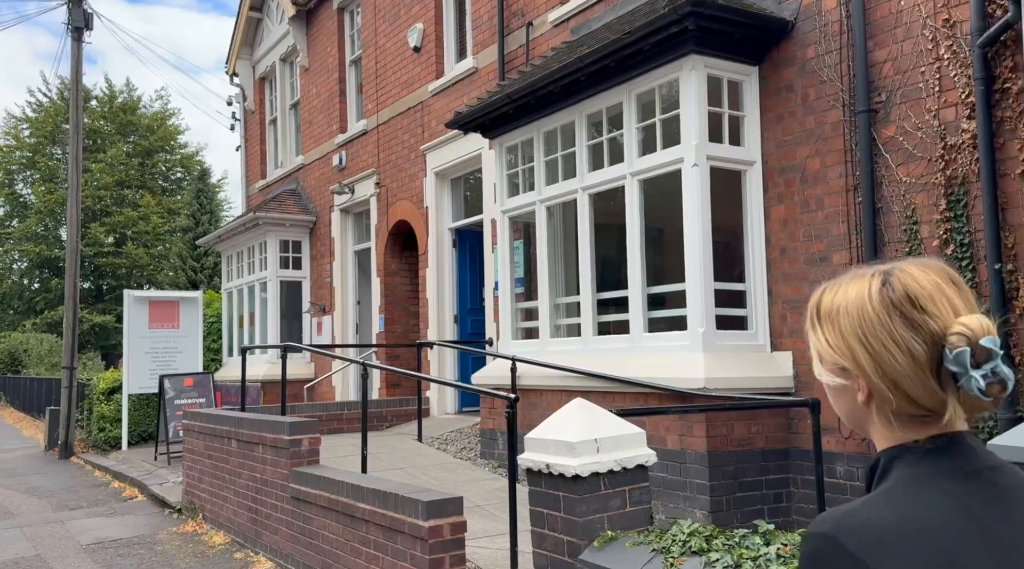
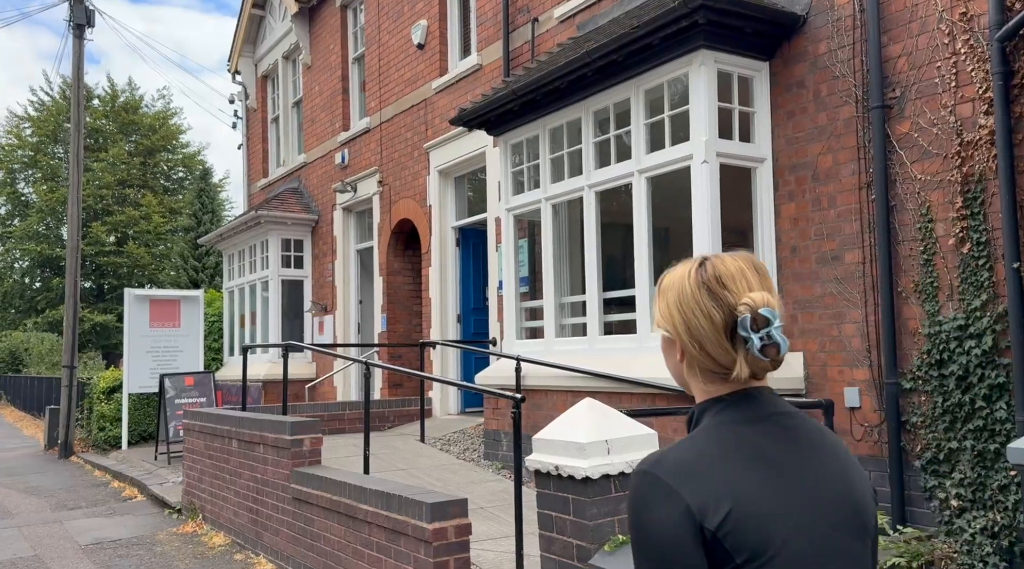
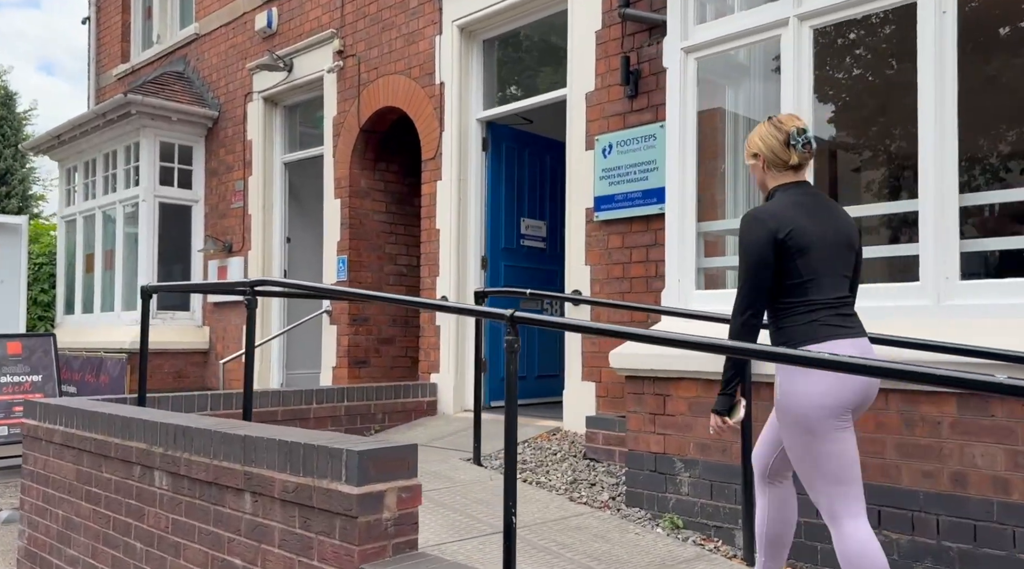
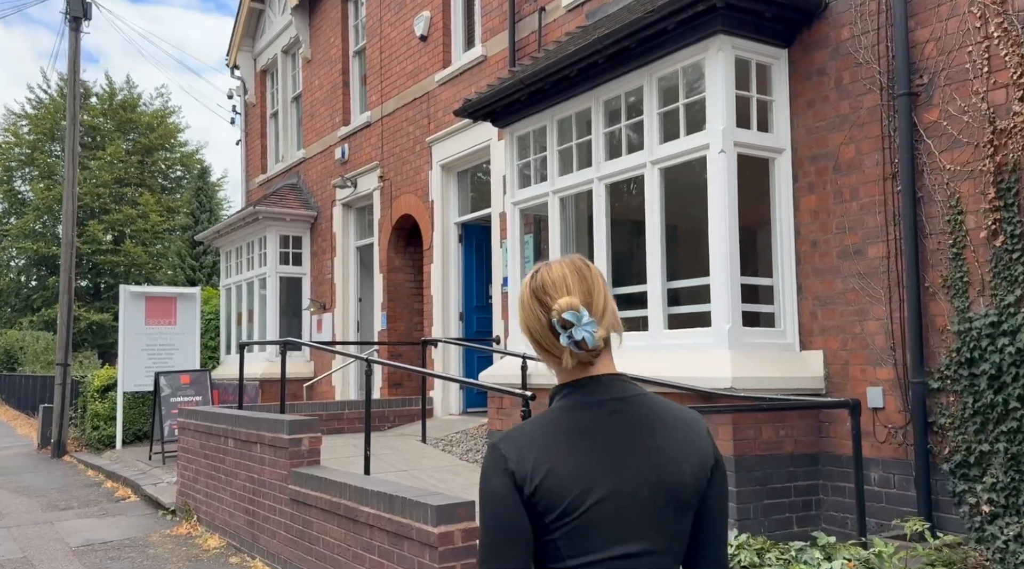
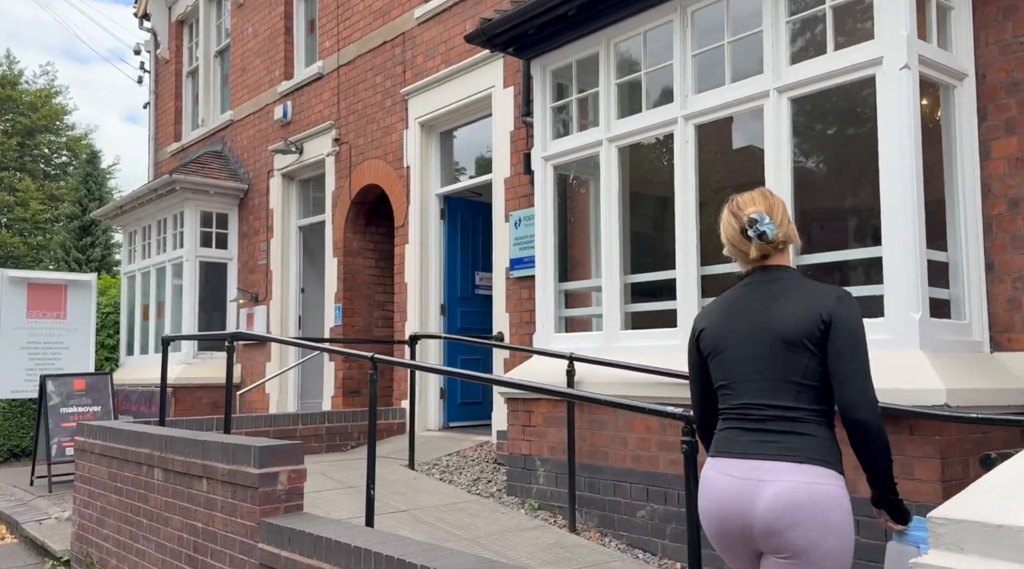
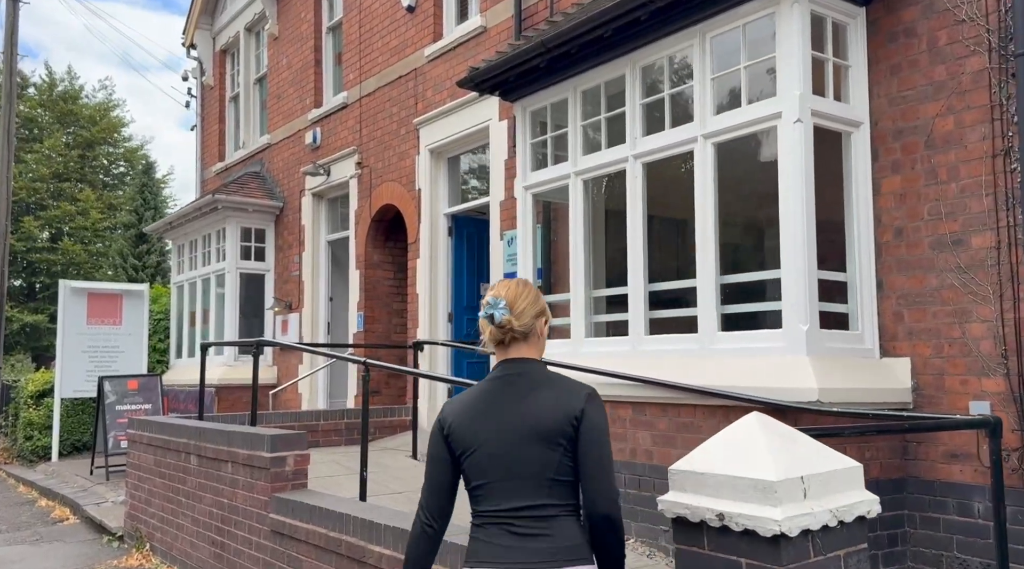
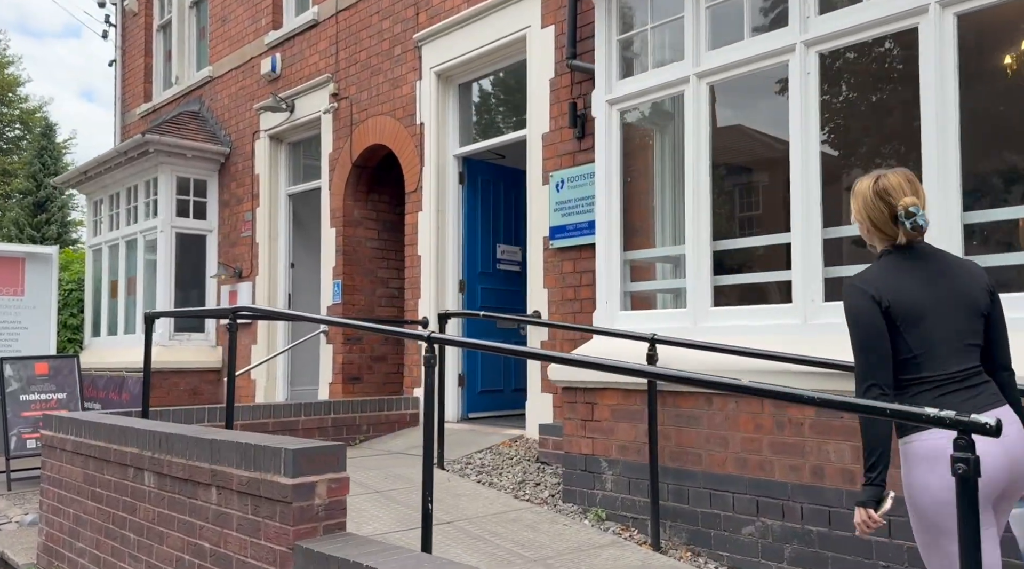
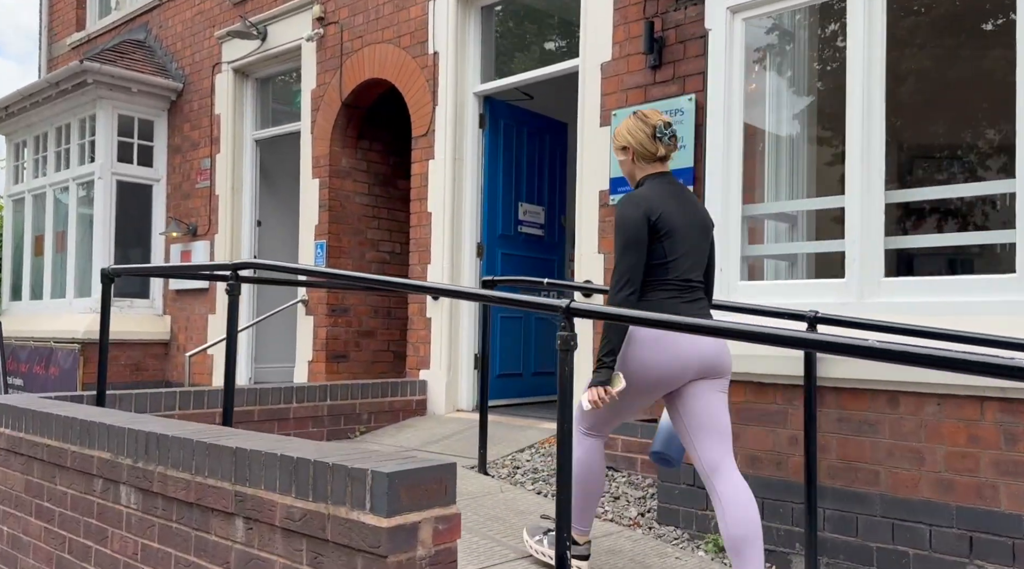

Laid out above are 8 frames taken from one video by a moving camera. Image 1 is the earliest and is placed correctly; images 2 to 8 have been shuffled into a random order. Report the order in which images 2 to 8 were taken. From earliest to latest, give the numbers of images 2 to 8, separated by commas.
2, 4, 6, 5, 7, 3, 8
